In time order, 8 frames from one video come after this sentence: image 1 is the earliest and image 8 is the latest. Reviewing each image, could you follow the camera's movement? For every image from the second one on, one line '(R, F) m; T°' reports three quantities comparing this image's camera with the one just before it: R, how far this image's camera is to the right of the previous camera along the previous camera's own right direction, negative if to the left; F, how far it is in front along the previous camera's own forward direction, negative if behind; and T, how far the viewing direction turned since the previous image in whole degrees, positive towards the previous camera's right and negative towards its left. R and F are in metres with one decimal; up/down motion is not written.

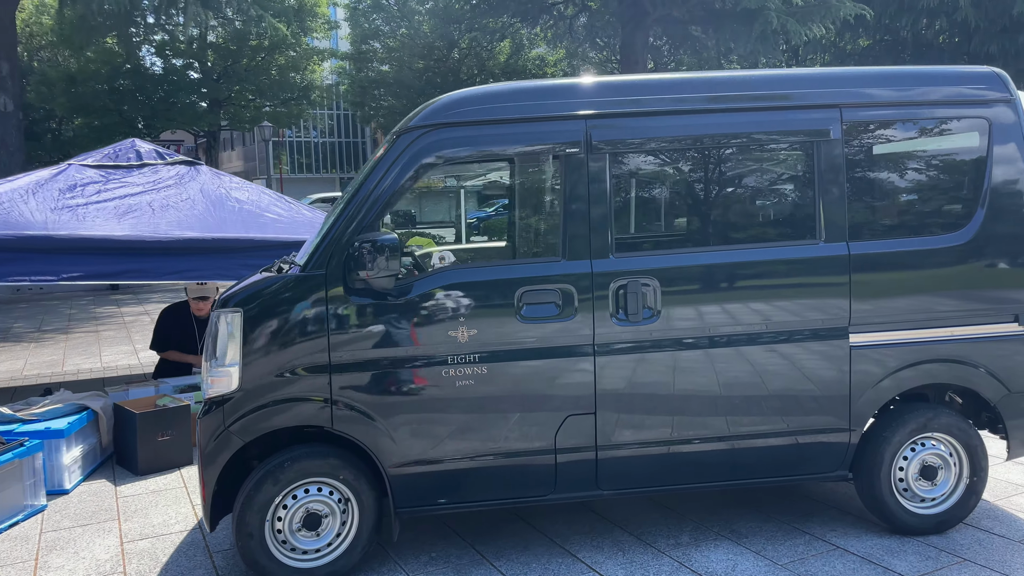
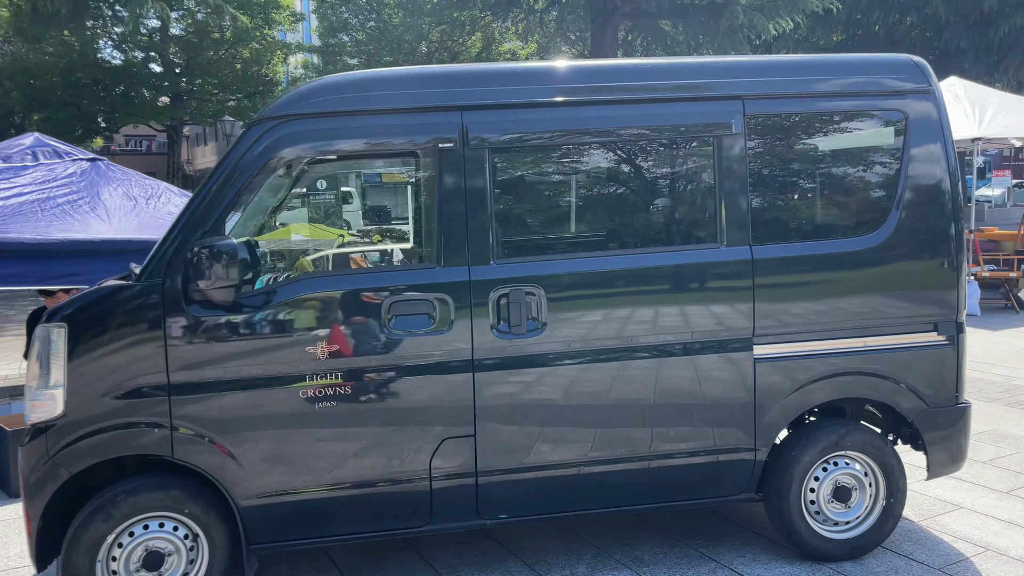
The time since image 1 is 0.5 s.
(+0.5, +0.3) m; +1°
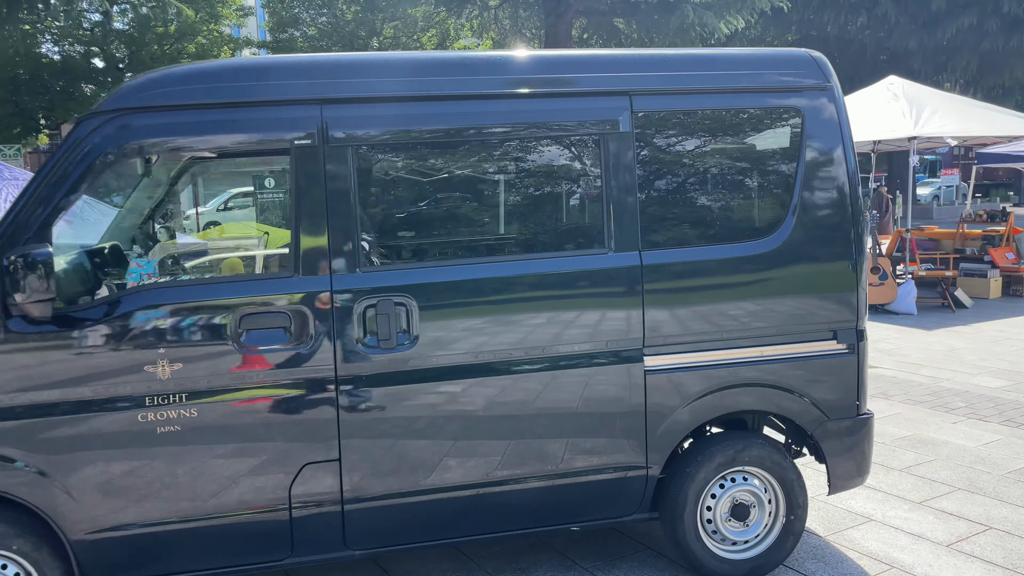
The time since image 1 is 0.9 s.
(+0.4, +0.2) m; +2°
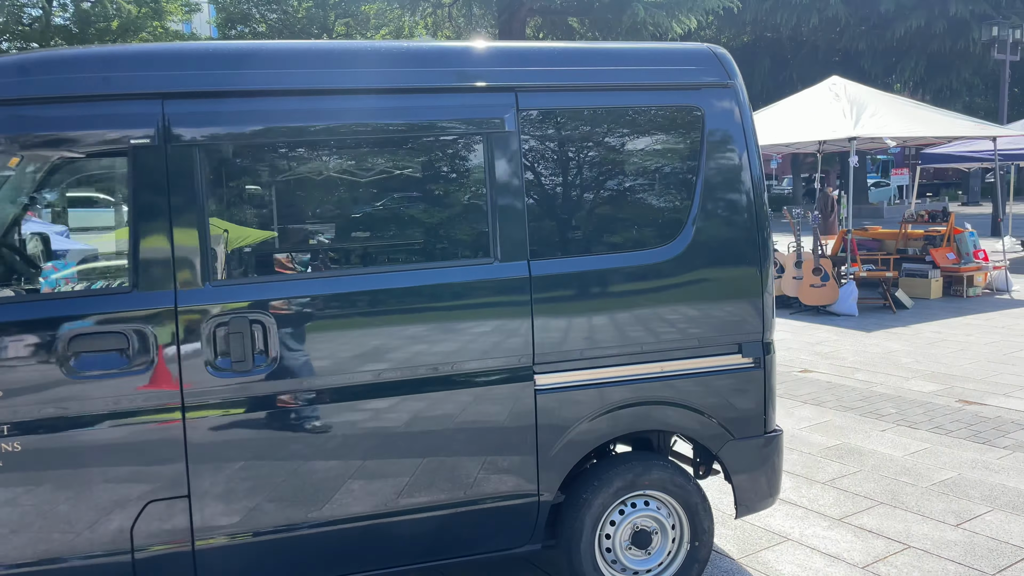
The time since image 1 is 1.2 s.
(+0.3, +0.2) m; +3°
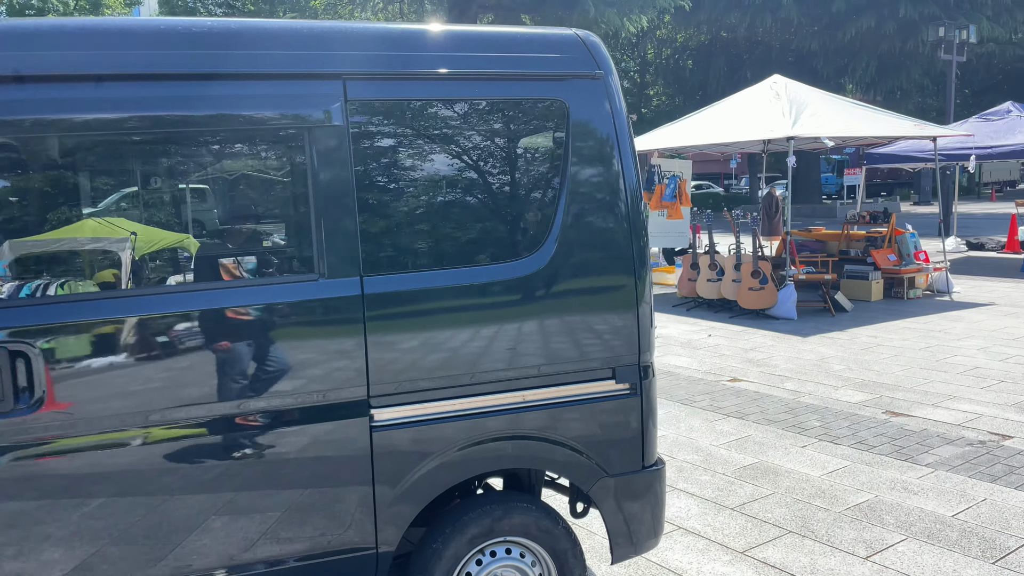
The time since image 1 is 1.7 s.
(+0.4, +0.4) m; +2°
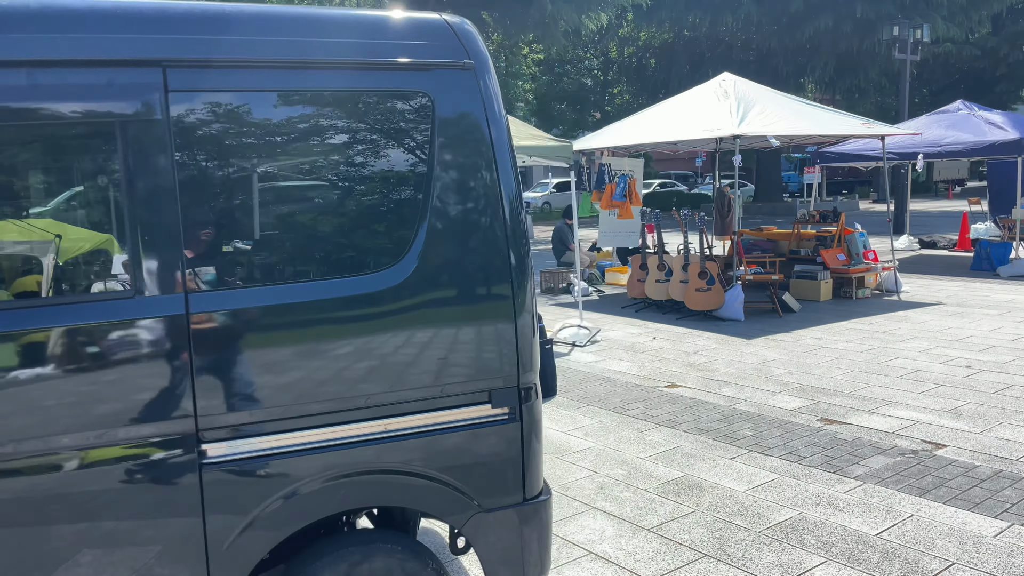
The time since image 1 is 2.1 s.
(+0.3, +0.3) m; +2°
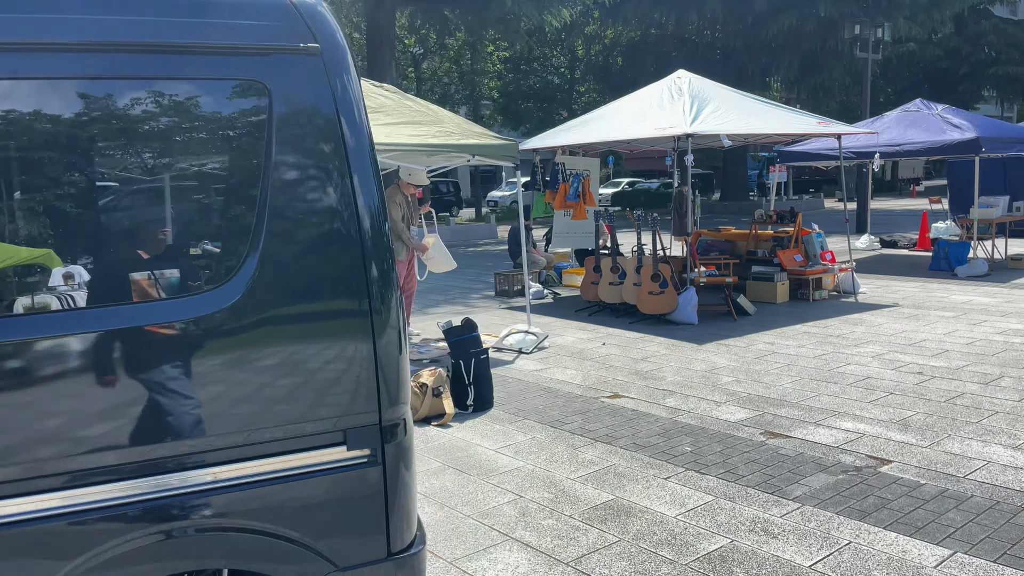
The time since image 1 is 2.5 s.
(+0.3, +0.3) m; +2°
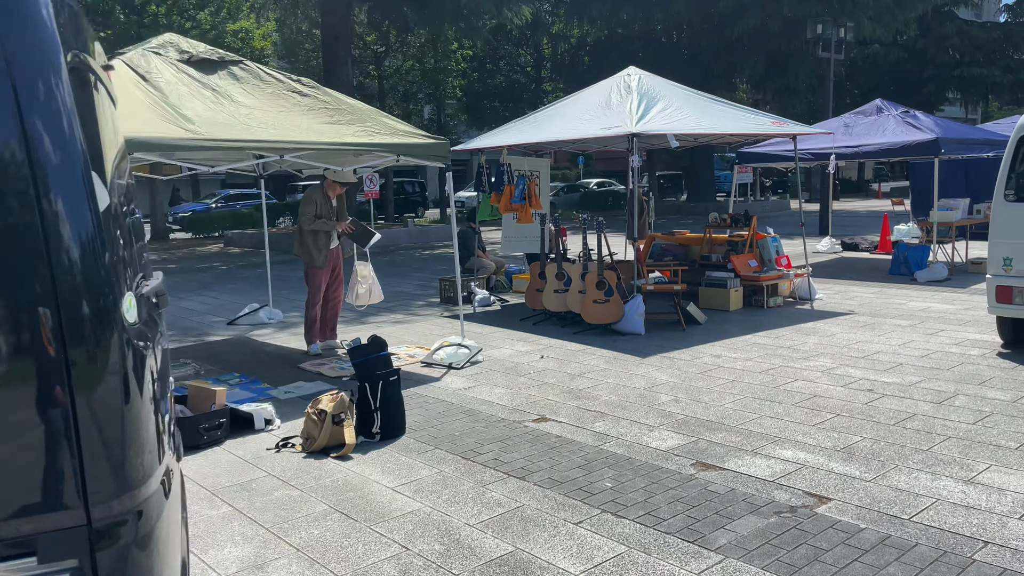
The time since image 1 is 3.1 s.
(+0.4, +0.6) m; +2°
